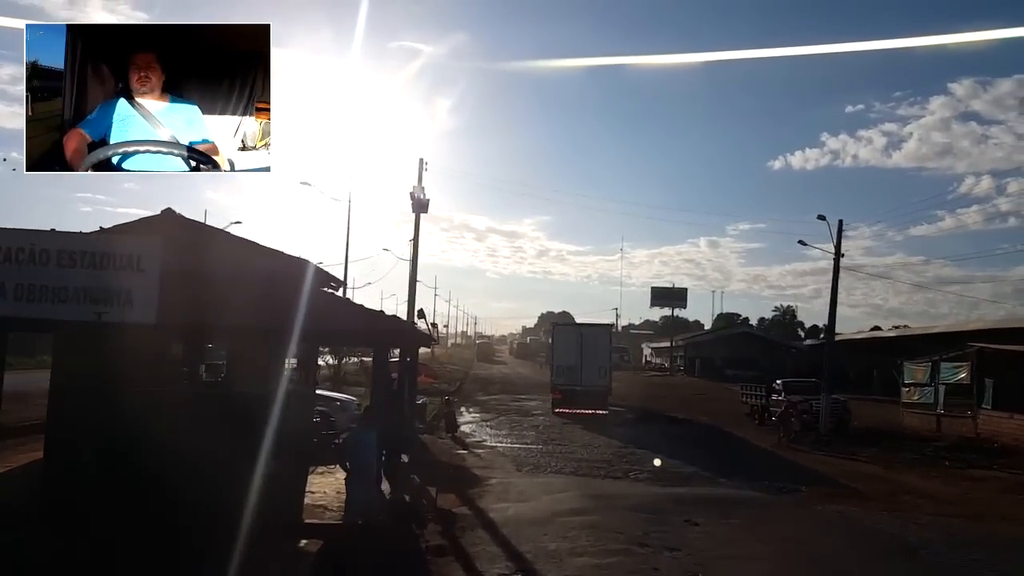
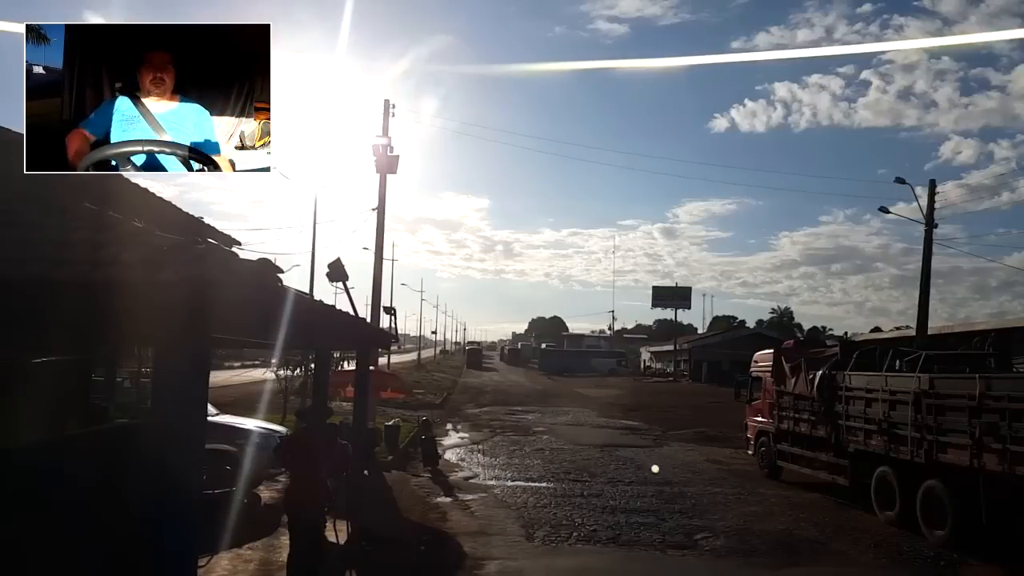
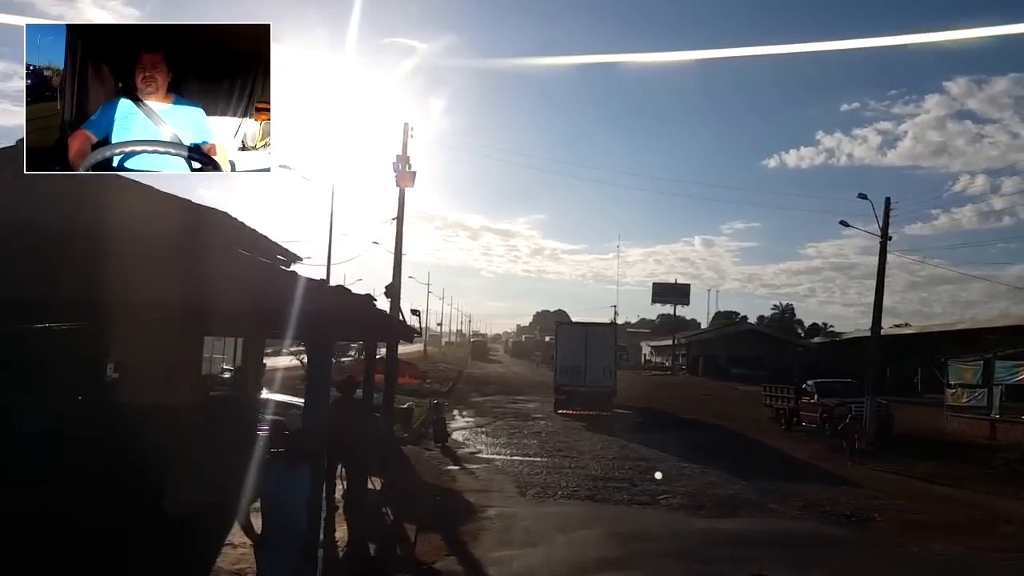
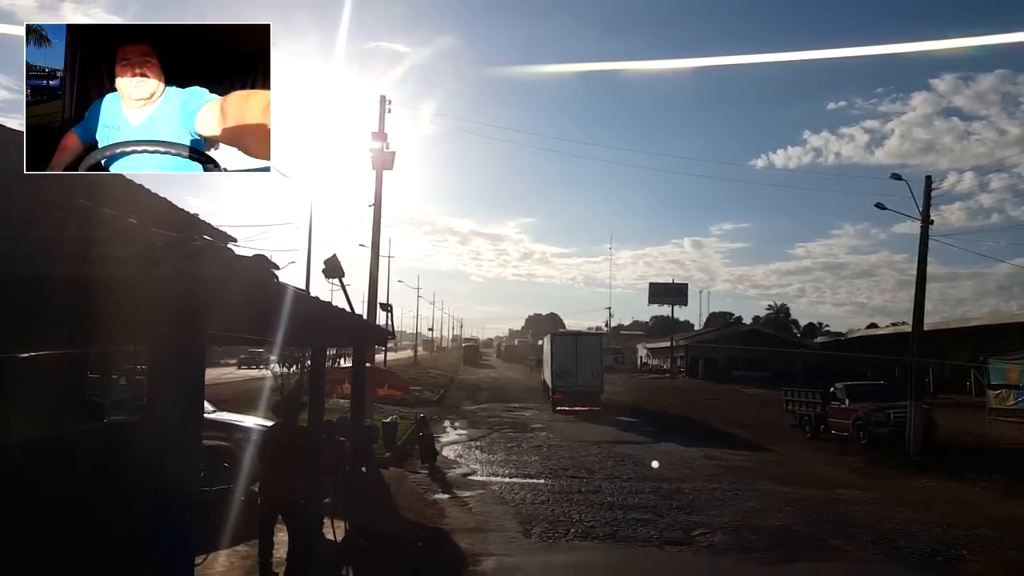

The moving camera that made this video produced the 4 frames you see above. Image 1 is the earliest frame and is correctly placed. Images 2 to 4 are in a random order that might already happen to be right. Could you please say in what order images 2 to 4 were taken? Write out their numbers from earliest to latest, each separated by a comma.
3, 4, 2
